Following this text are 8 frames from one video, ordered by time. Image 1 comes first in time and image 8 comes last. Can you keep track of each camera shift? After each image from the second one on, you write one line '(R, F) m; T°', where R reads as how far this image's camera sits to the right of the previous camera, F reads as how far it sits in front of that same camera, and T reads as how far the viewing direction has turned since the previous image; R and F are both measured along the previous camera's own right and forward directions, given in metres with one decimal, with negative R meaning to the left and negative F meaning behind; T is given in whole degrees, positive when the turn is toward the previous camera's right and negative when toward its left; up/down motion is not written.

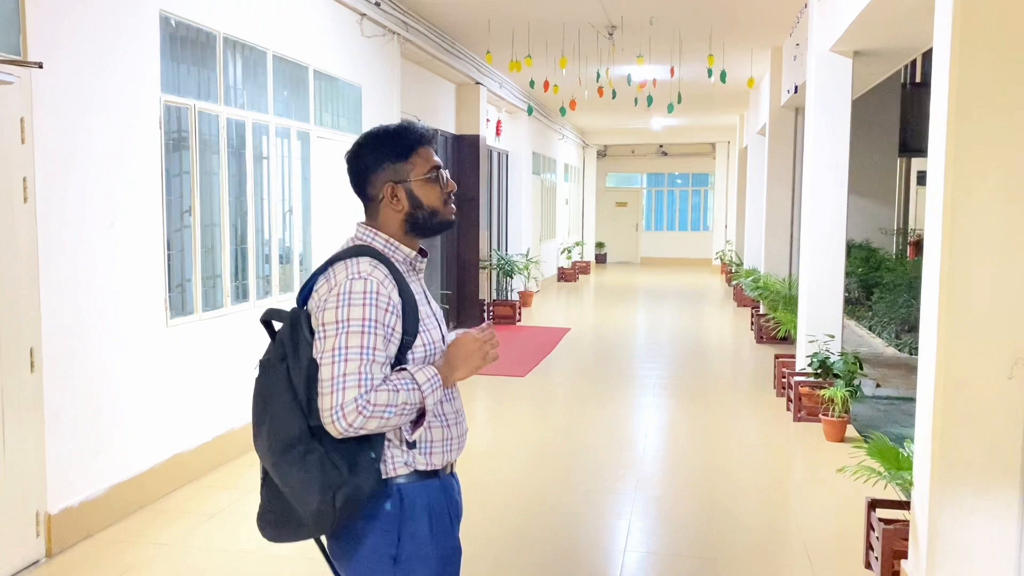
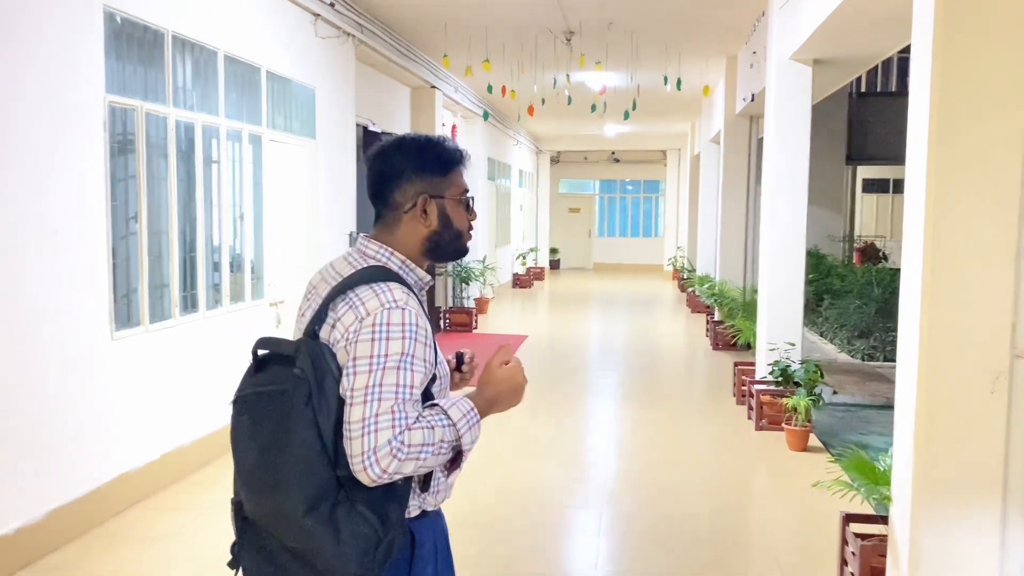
(-0.1, +0.1) m; +3°
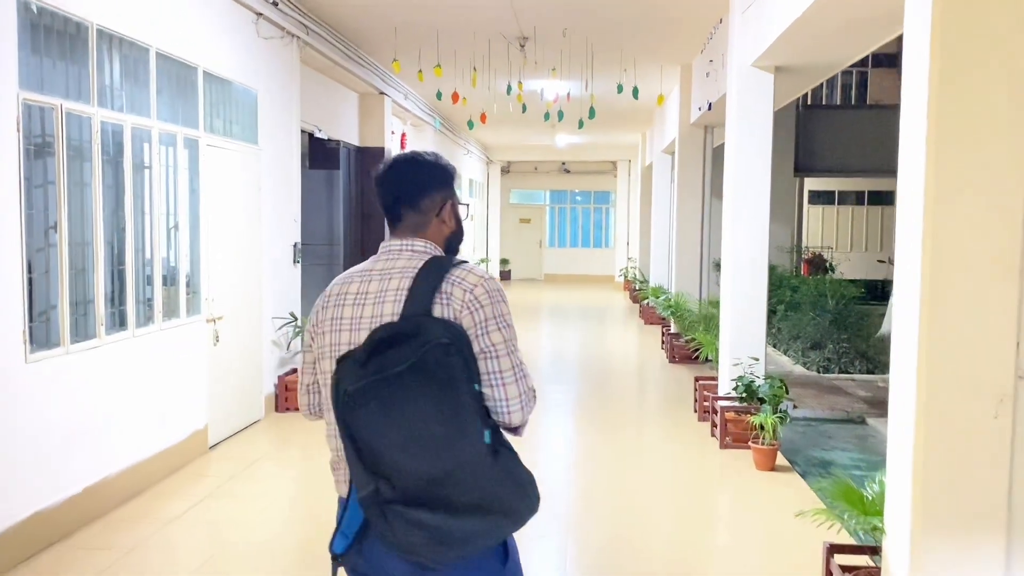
(0.0, +0.2) m; +3°
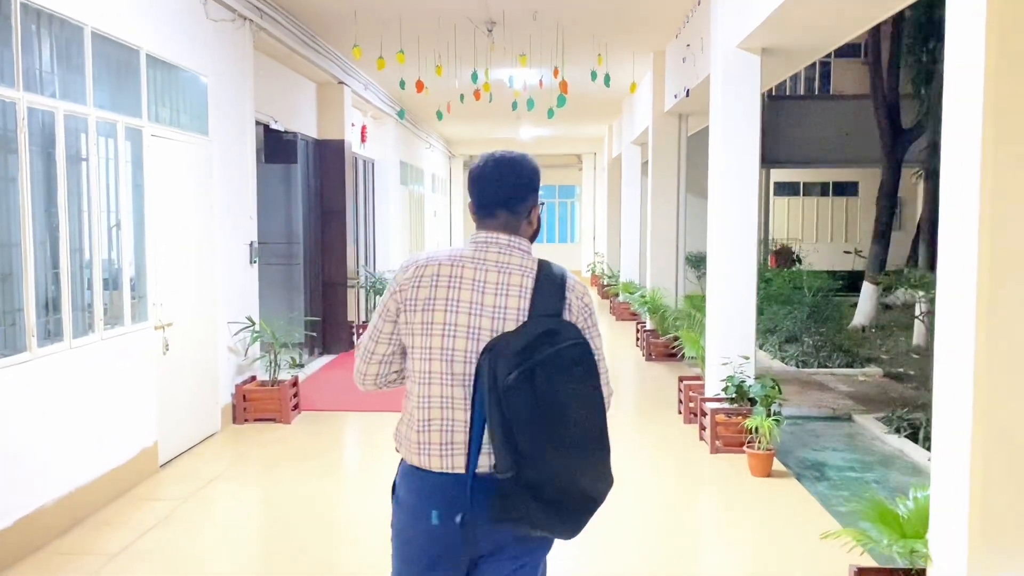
(-0.1, +0.3) m; +3°
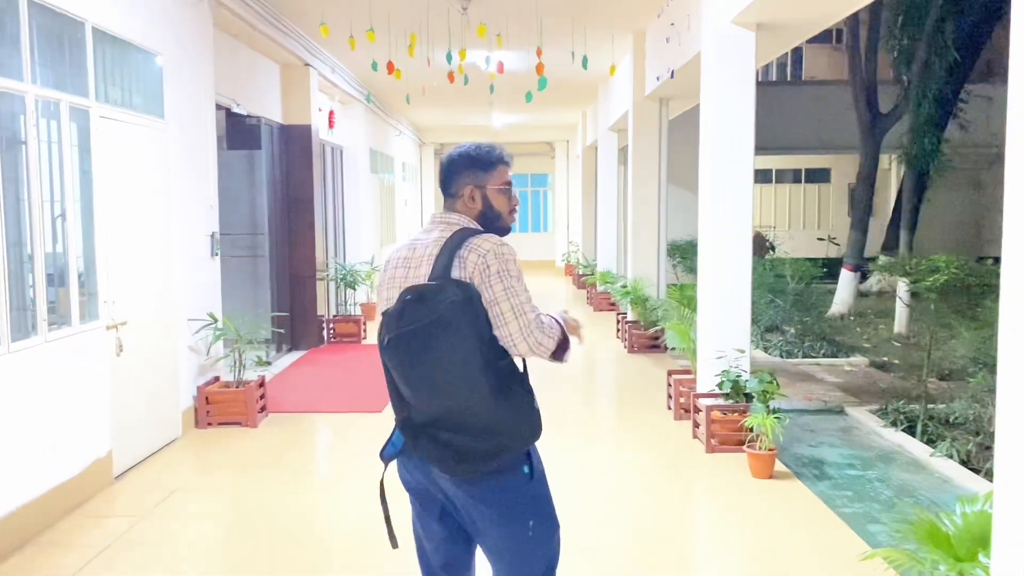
(-0.1, +0.3) m; +2°
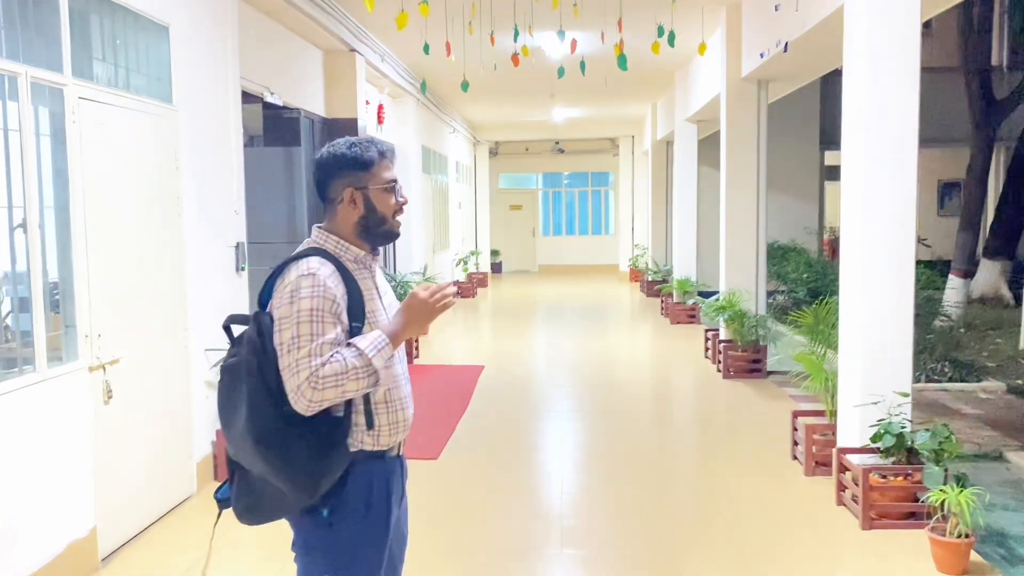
(-0.2, +0.9) m; -3°
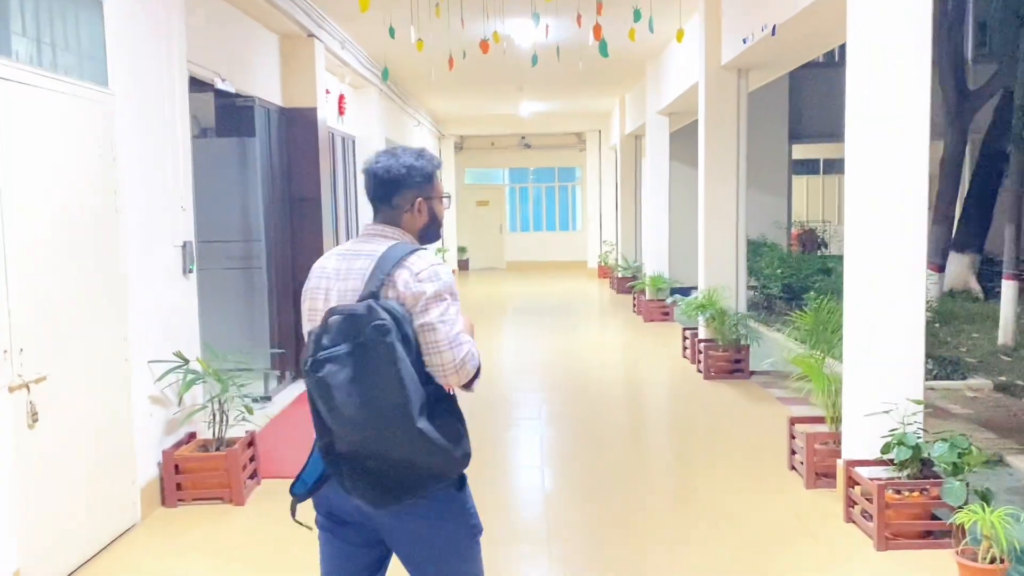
(-0.1, +0.3) m; +2°
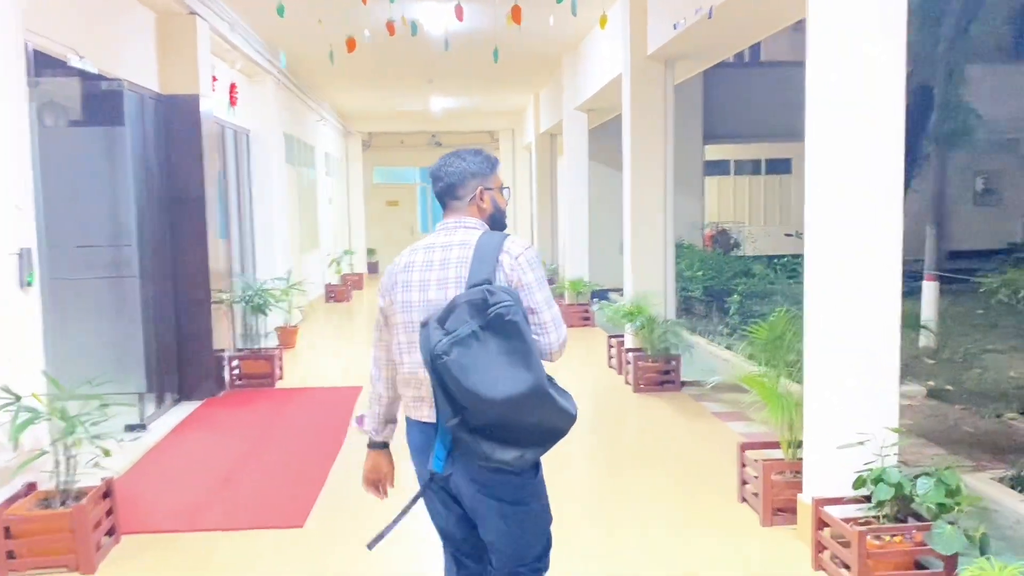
(0.0, +0.5) m; +6°
